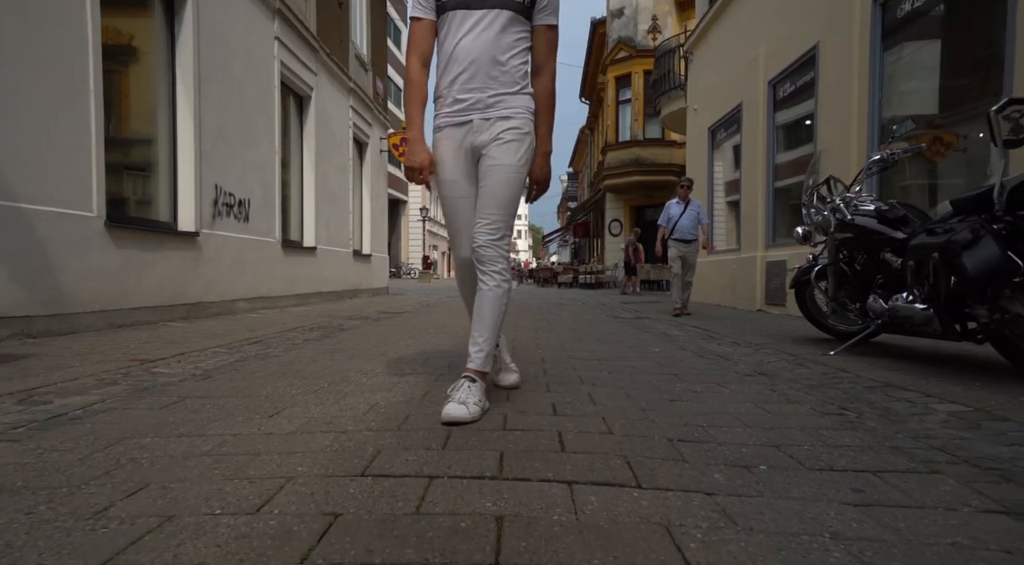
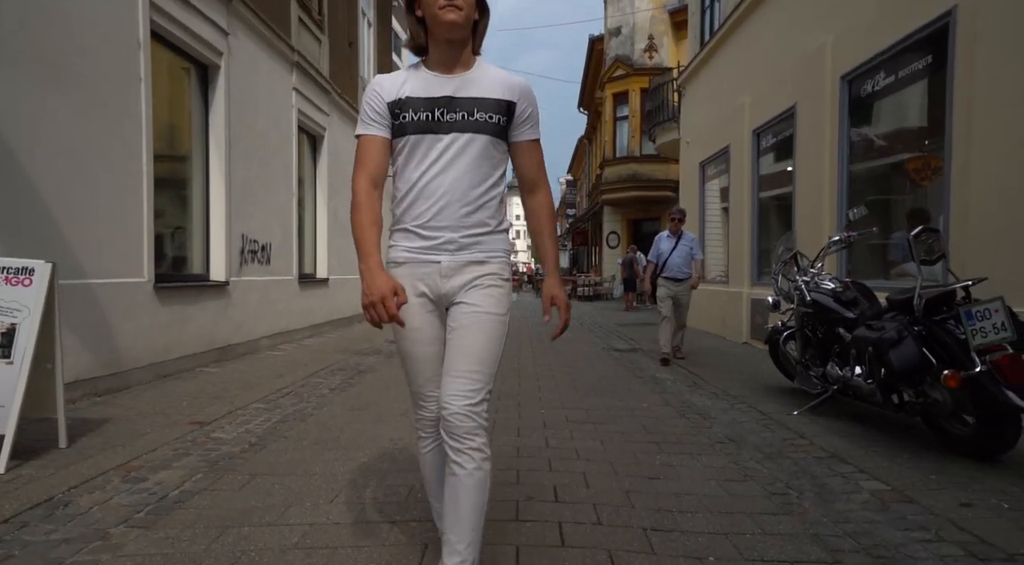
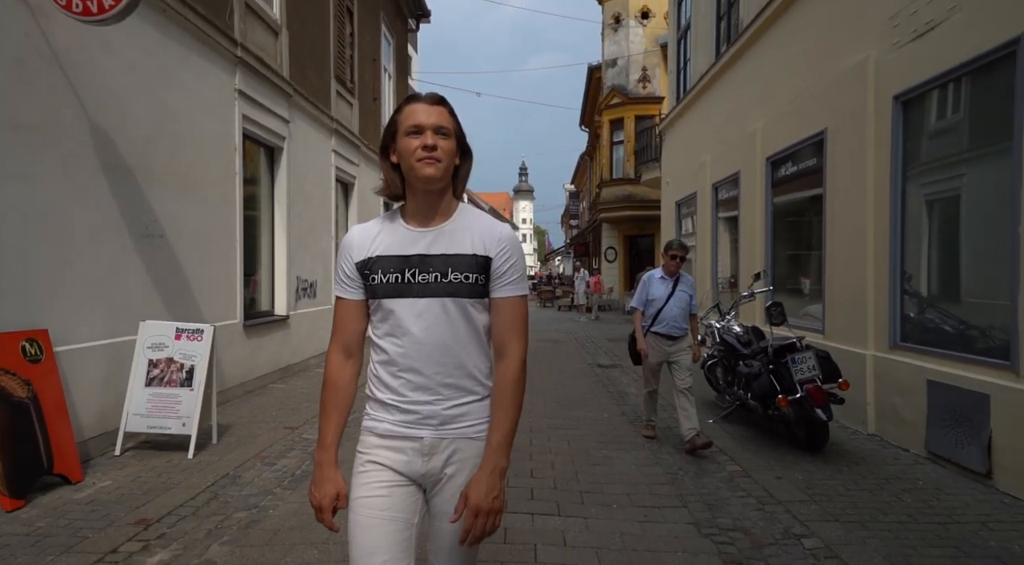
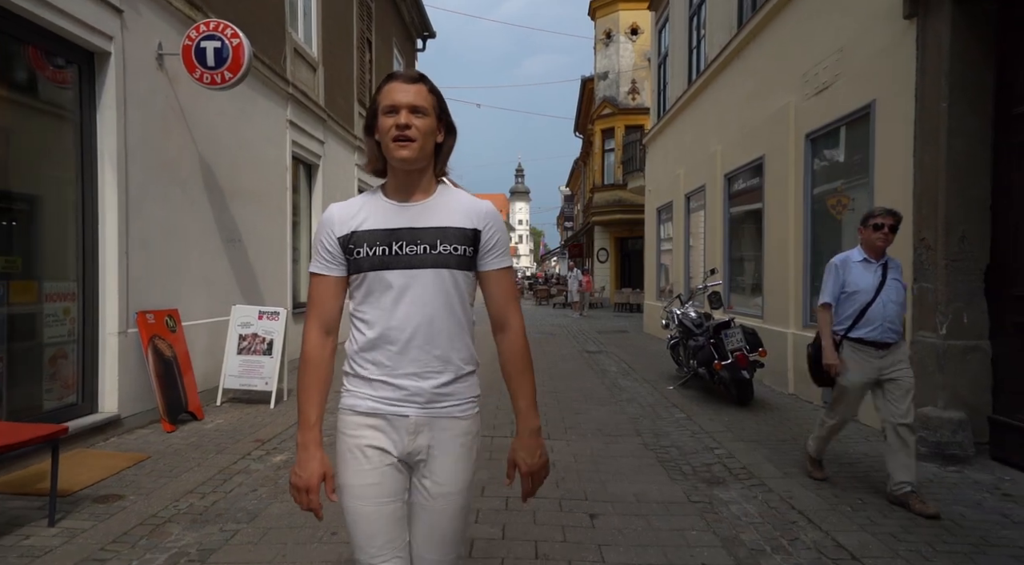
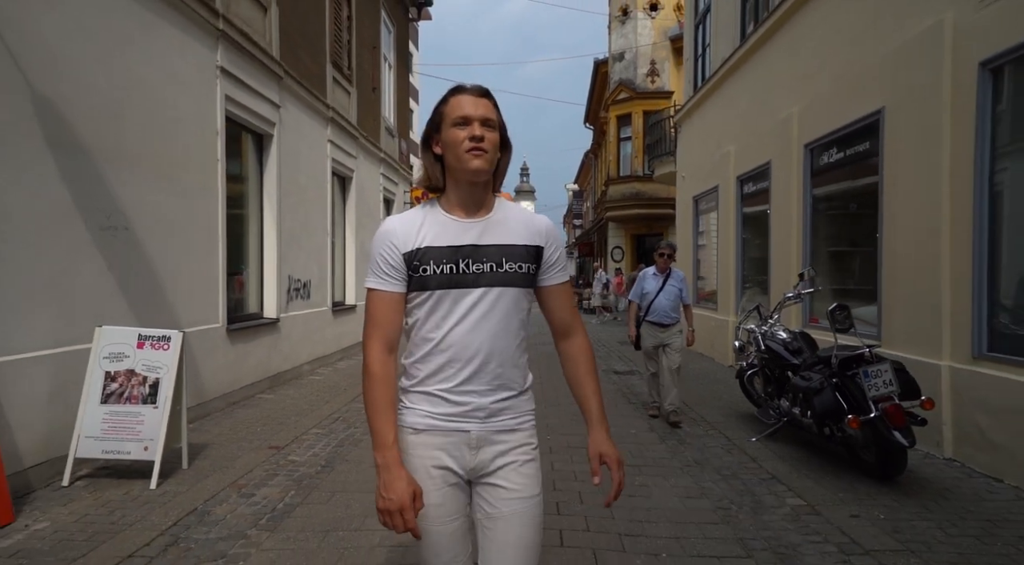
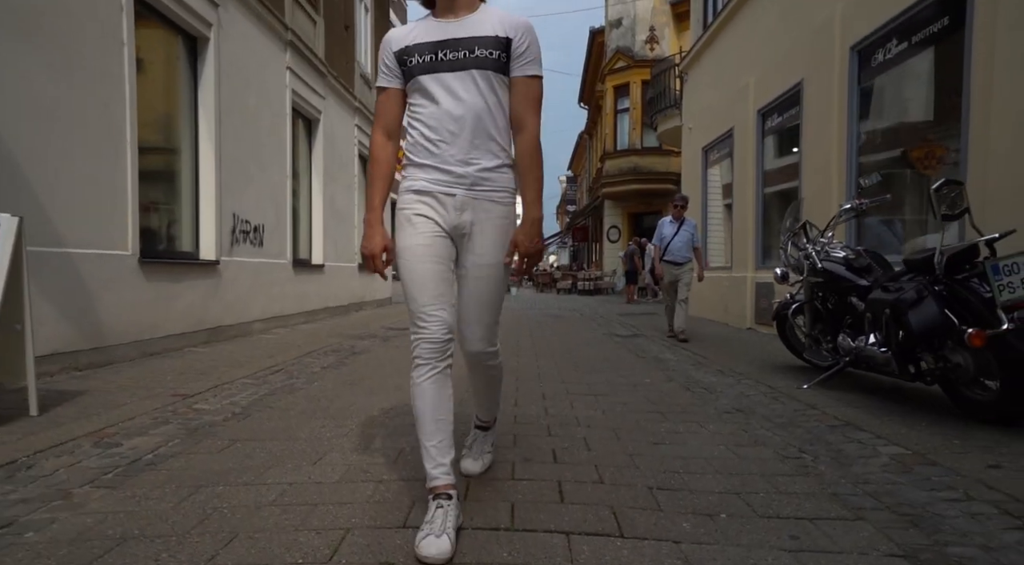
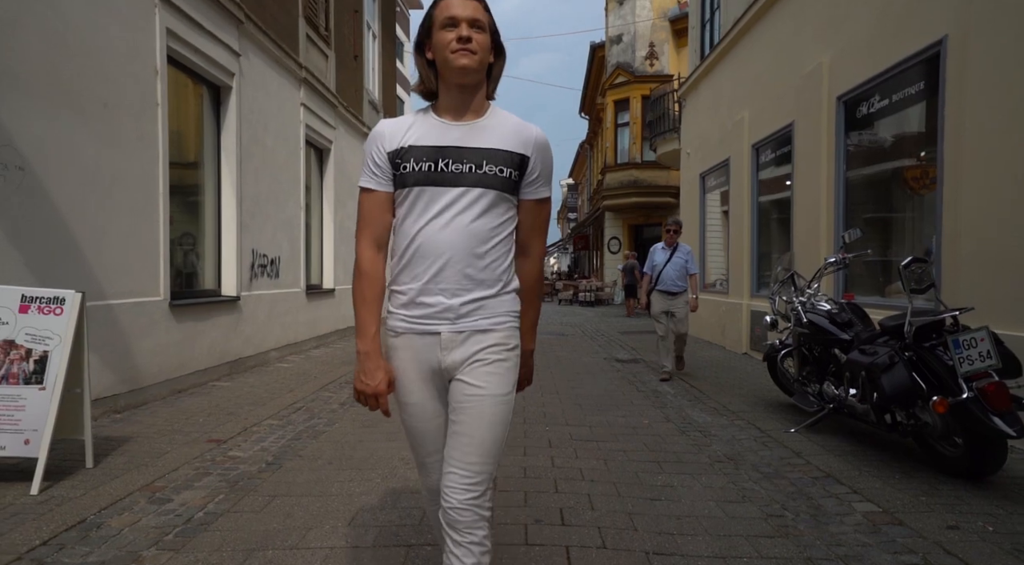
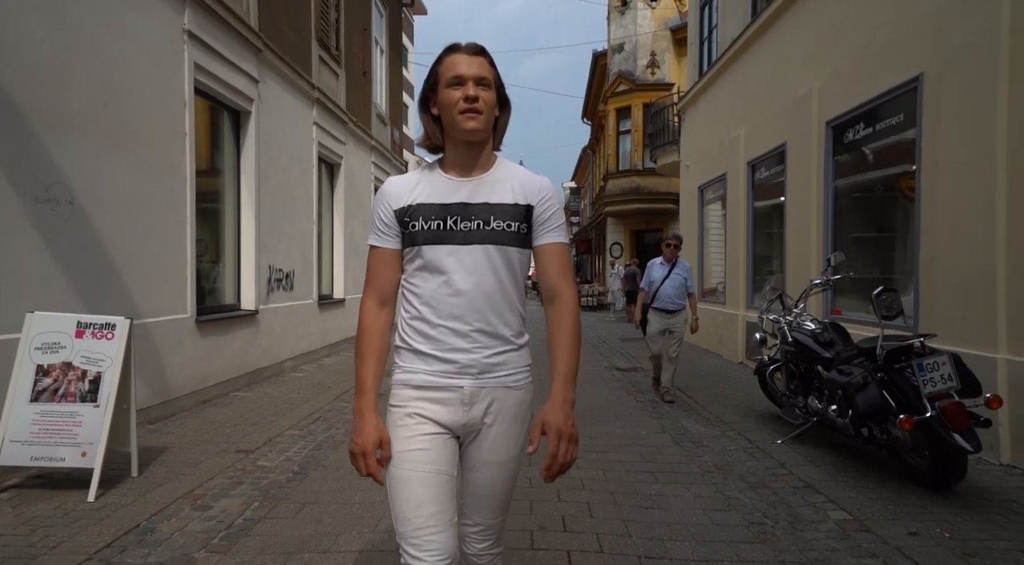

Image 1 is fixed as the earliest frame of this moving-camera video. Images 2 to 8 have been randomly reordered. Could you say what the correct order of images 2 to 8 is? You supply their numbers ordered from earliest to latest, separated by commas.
6, 2, 7, 8, 5, 3, 4
